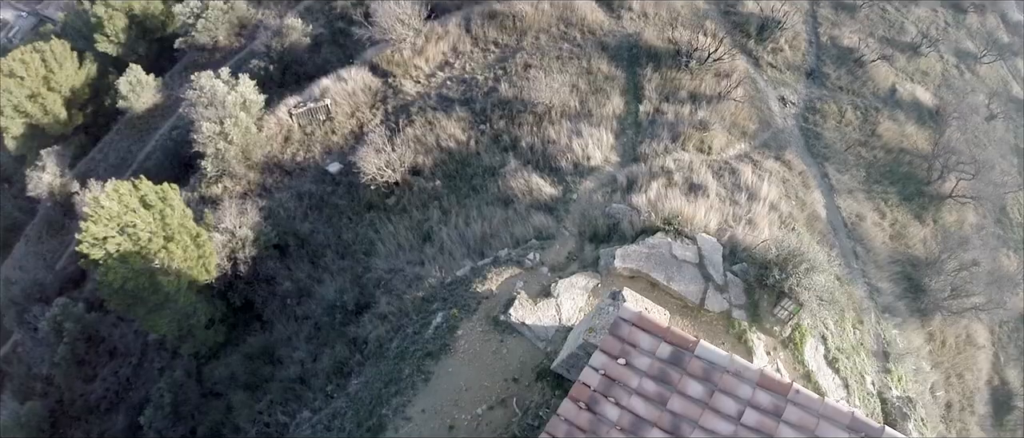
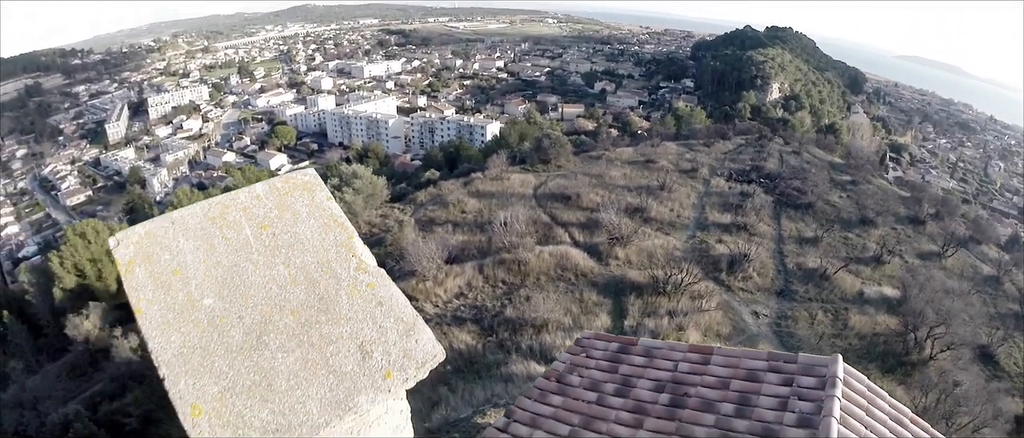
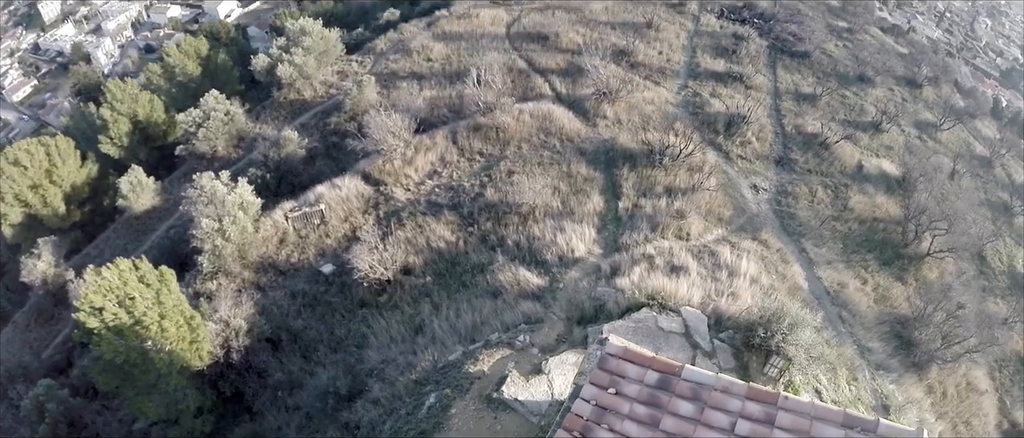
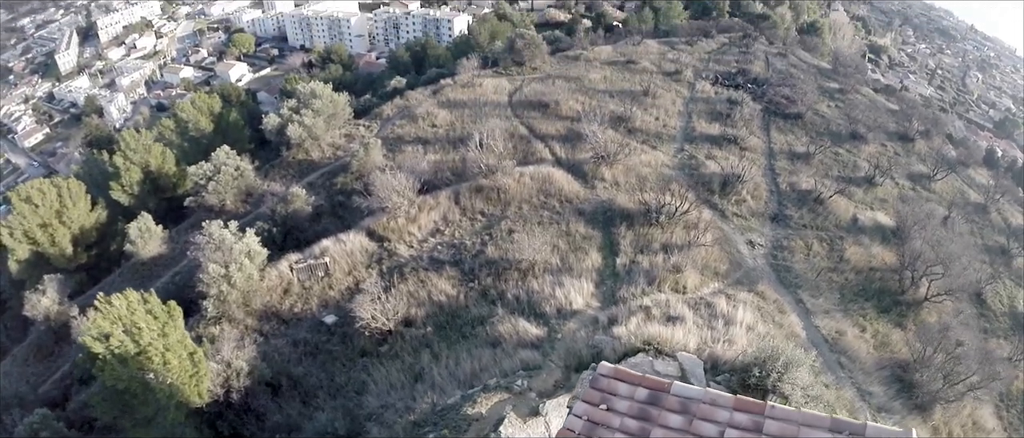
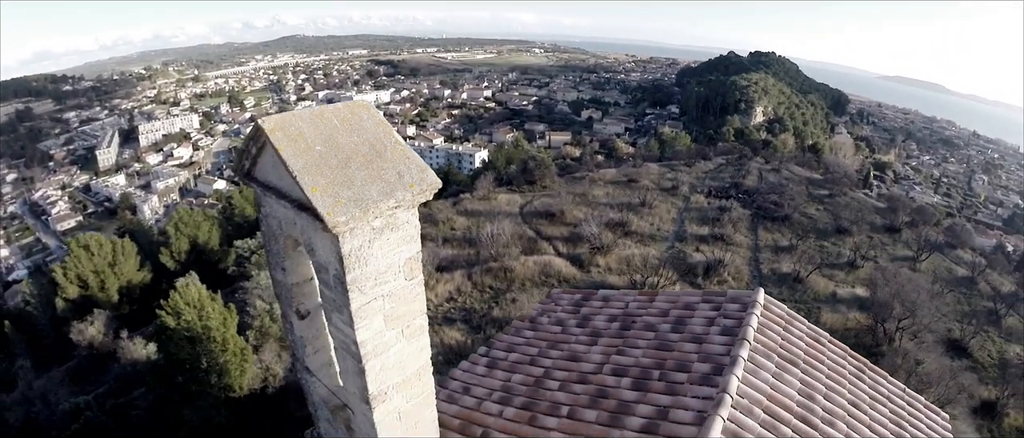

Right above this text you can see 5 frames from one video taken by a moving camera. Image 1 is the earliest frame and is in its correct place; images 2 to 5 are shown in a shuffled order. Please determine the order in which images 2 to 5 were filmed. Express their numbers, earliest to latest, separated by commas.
3, 4, 2, 5
